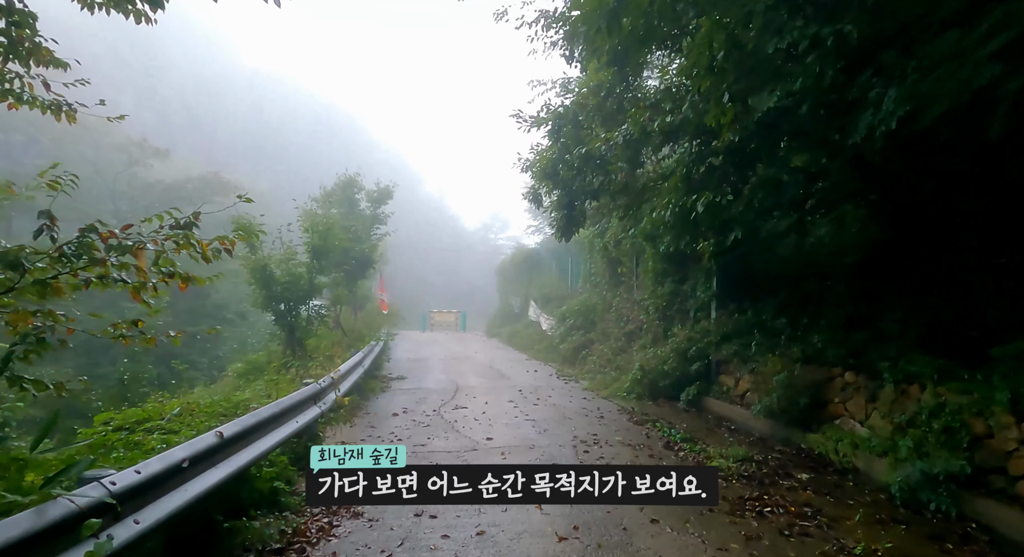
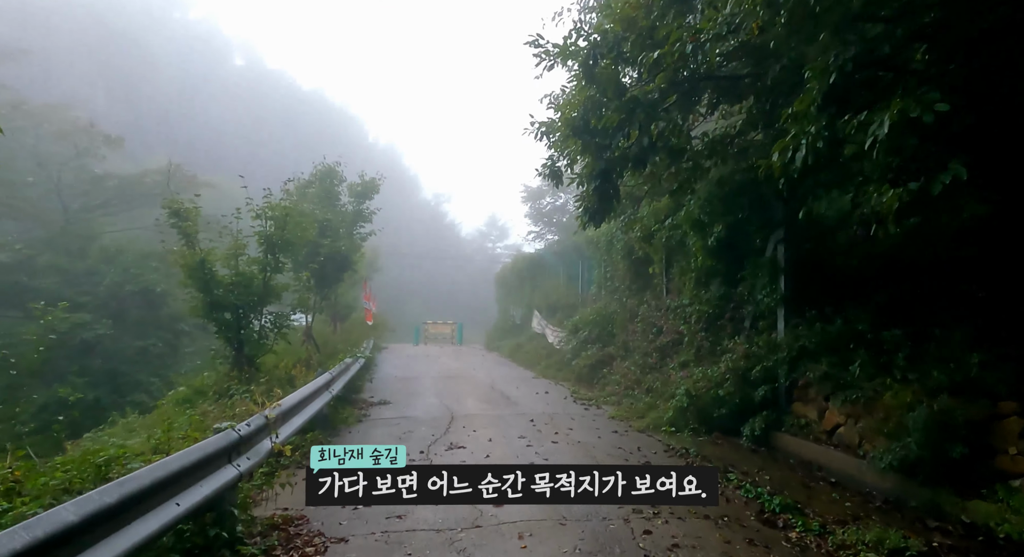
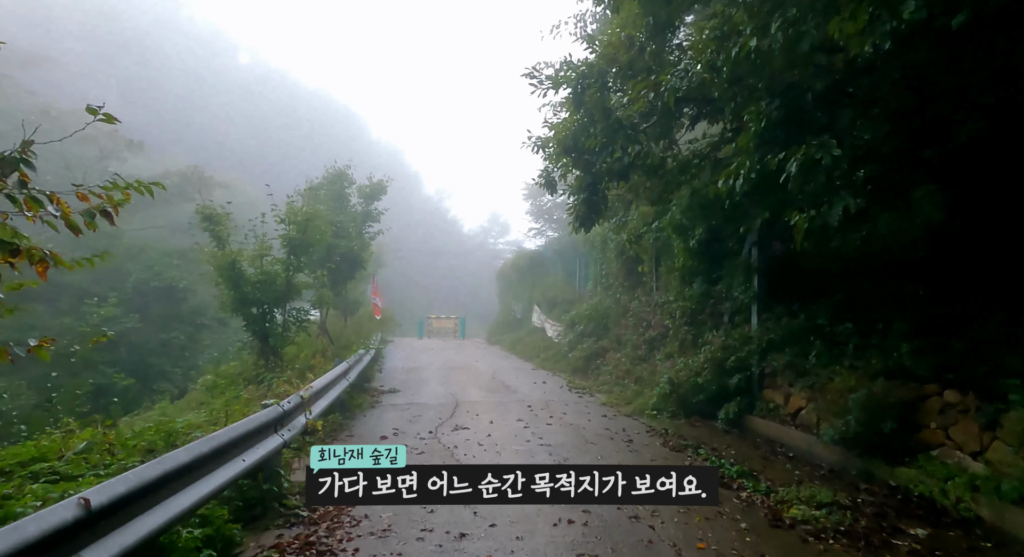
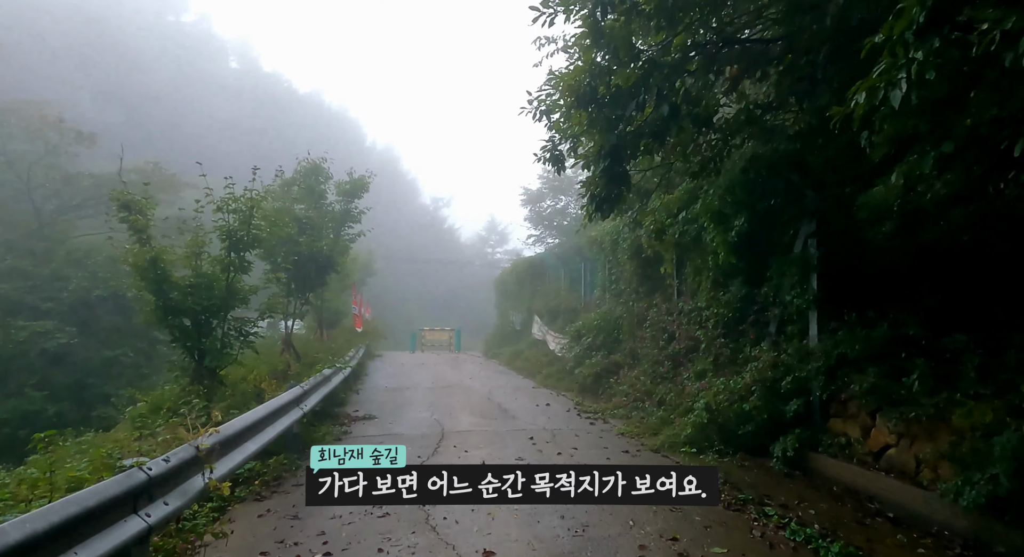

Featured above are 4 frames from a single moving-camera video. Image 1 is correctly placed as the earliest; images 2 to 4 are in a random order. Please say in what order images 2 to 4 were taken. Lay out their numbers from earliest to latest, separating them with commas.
3, 2, 4
